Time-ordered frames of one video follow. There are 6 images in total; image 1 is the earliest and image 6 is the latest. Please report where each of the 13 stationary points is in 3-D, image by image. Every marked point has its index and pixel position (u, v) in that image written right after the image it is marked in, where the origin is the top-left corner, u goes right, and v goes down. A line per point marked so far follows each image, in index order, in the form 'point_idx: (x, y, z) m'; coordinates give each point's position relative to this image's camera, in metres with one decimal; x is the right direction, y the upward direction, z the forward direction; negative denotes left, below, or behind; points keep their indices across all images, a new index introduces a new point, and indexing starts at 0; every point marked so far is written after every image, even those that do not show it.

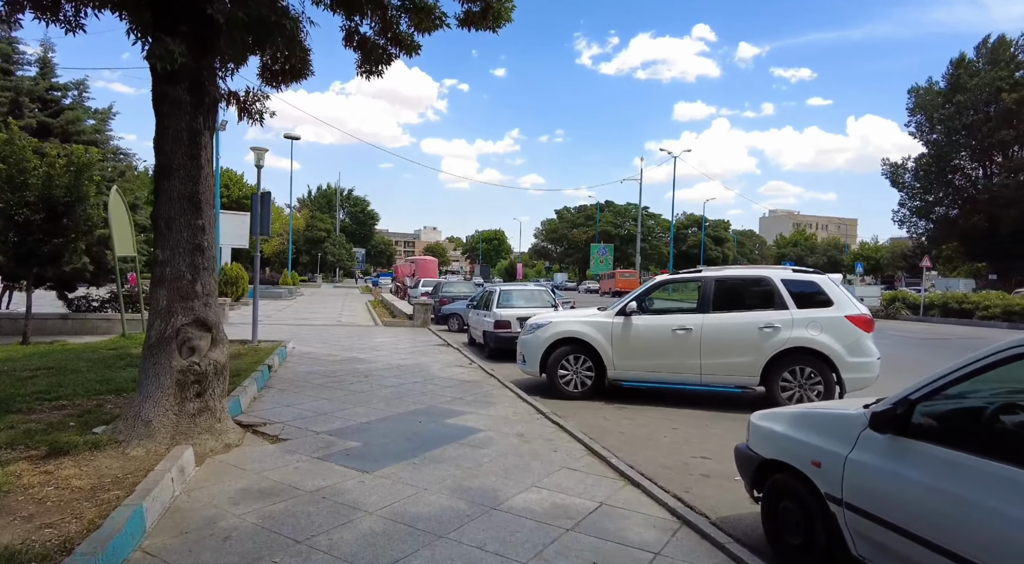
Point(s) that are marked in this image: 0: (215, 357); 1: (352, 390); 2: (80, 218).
0: (-2.5, -0.6, +5.0) m
1: (-2.1, -1.4, +7.8) m
2: (-8.5, +1.3, +11.7) m
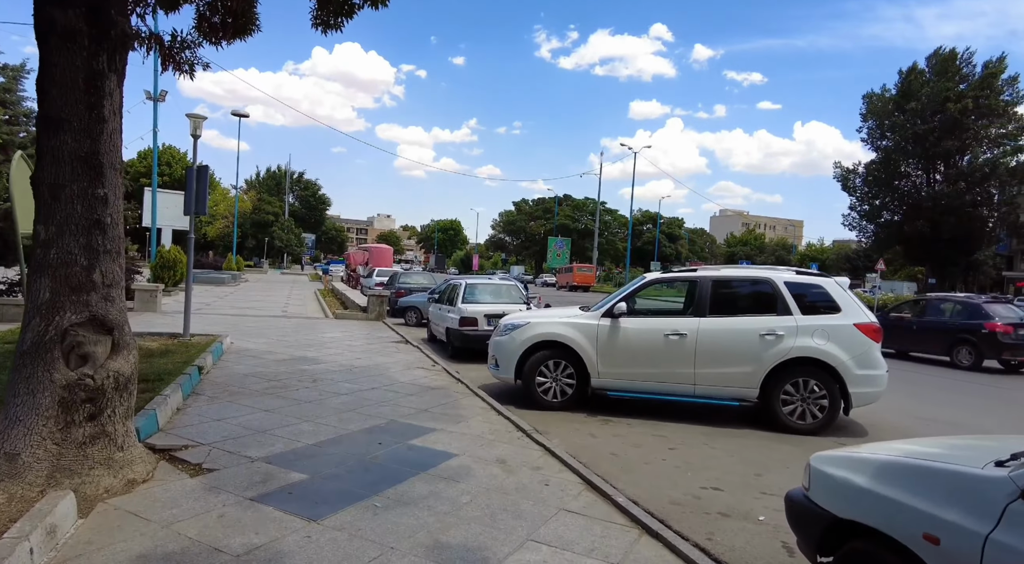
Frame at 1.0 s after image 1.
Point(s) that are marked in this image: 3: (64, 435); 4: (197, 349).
0: (-2.6, -0.6, +3.8) m
1: (-2.4, -1.3, +6.6) m
2: (-9.1, +1.6, +10.0) m
3: (-2.7, -0.9, +3.6) m
4: (-4.7, -1.0, +8.7) m
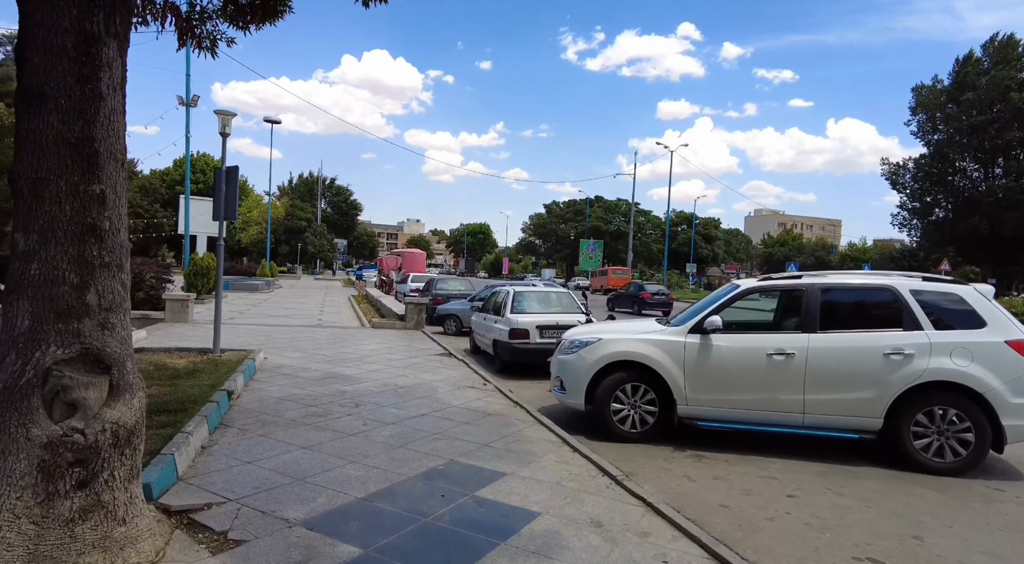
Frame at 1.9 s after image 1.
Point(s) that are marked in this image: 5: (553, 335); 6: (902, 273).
0: (-2.0, -0.7, +3.0) m
1: (-1.7, -1.4, +5.7) m
2: (-8.2, +1.4, +9.4) m
3: (-2.2, -1.1, +2.7) m
4: (-3.8, -1.2, +7.9) m
5: (+0.7, -0.9, +10.1) m
6: (+4.1, +0.1, +6.2) m
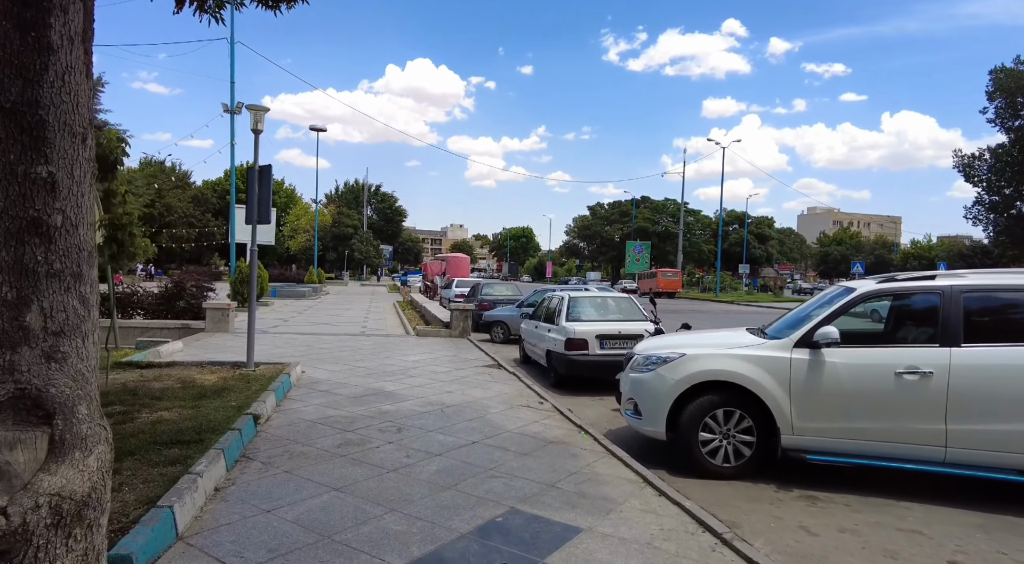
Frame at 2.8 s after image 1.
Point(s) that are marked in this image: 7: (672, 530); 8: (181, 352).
0: (-1.6, -0.7, +2.1) m
1: (-1.1, -1.5, +4.9) m
2: (-7.4, +1.2, +9.0) m
3: (-1.8, -1.1, +1.9) m
4: (-3.1, -1.3, +7.2) m
5: (+1.6, -1.0, +9.1) m
6: (+4.7, +0.1, +5.0) m
7: (+1.1, -1.6, +3.9) m
8: (-5.8, -1.2, +10.4) m
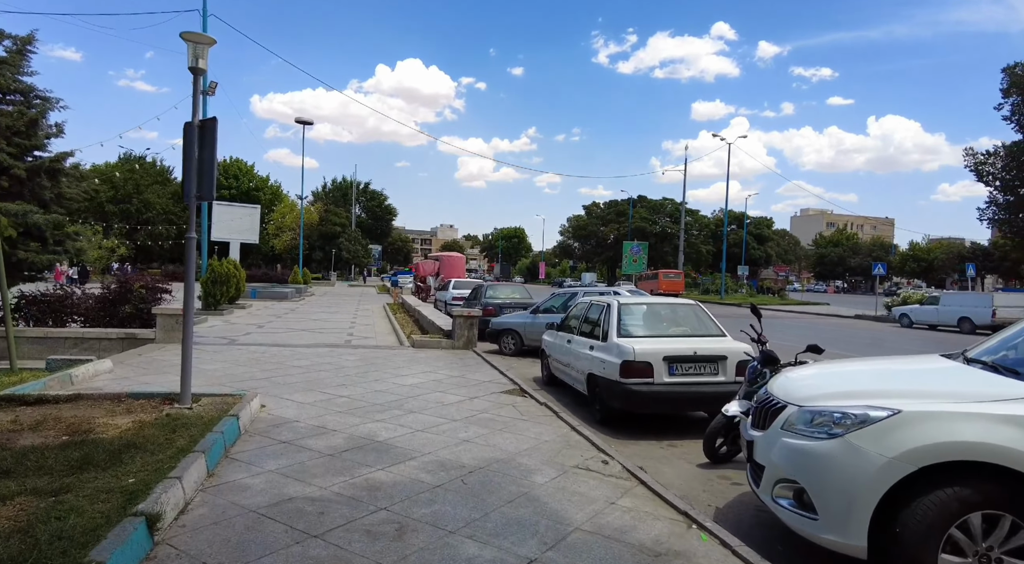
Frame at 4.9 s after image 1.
0: (-1.1, -0.7, -0.3) m
1: (-0.6, -1.5, +2.5) m
2: (-6.9, +1.2, +6.5) m
3: (-1.3, -1.1, -0.5) m
4: (-2.7, -1.3, +4.8) m
5: (+2.0, -1.0, +6.7) m
6: (+5.2, +0.1, +2.7) m
7: (+1.6, -1.6, +1.5) m
8: (-5.4, -1.2, +7.9) m
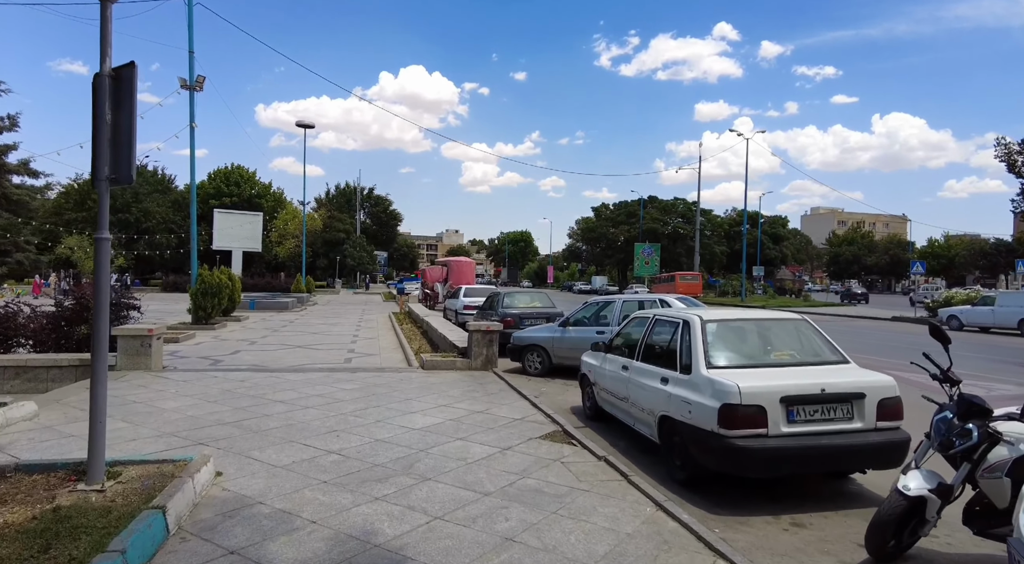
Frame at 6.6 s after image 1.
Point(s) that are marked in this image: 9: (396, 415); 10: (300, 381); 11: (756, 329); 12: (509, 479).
0: (-0.7, -0.8, -2.2) m
1: (-0.2, -1.6, +0.5) m
2: (-6.5, +1.0, +4.7) m
3: (-0.9, -1.2, -2.4) m
4: (-2.2, -1.4, +2.9) m
5: (+2.4, -1.1, +4.8) m
6: (+5.6, +0.1, +0.7) m
7: (+2.0, -1.7, -0.4) m
8: (-5.0, -1.4, +6.0) m
9: (-1.4, -1.6, +6.8) m
10: (-3.3, -1.5, +9.1) m
11: (+2.6, -0.5, +6.0) m
12: (0.0, -1.6, +4.8) m
